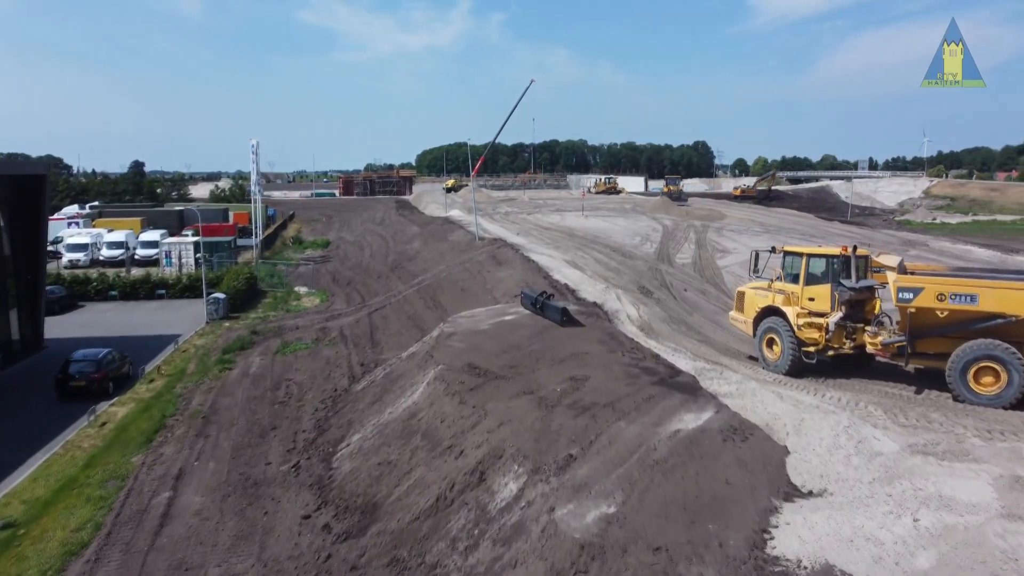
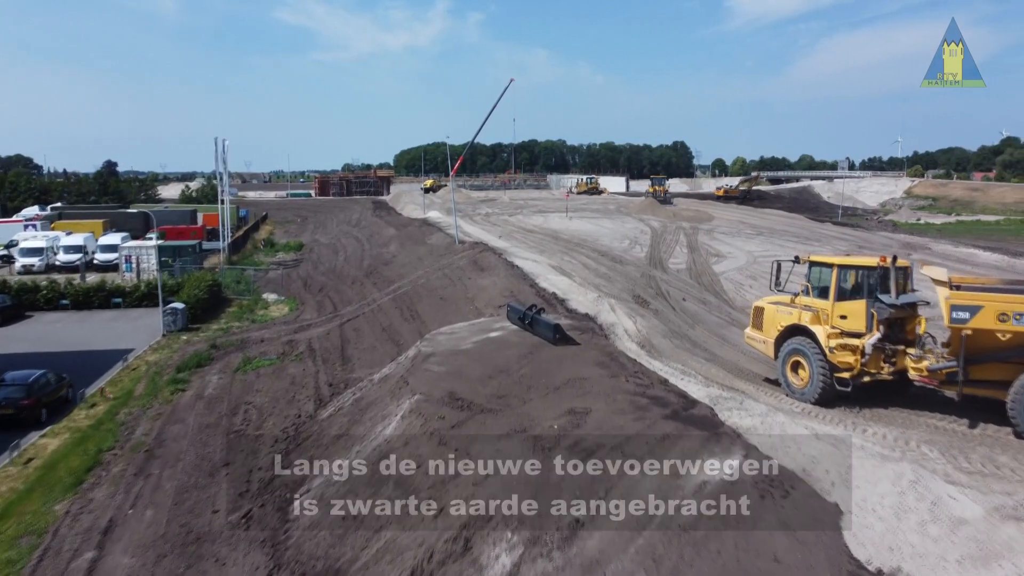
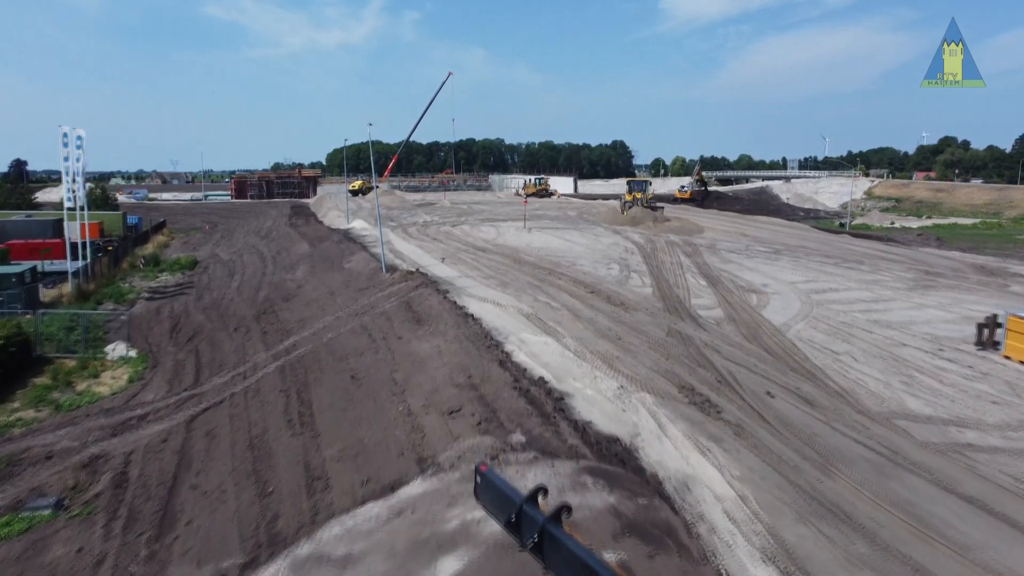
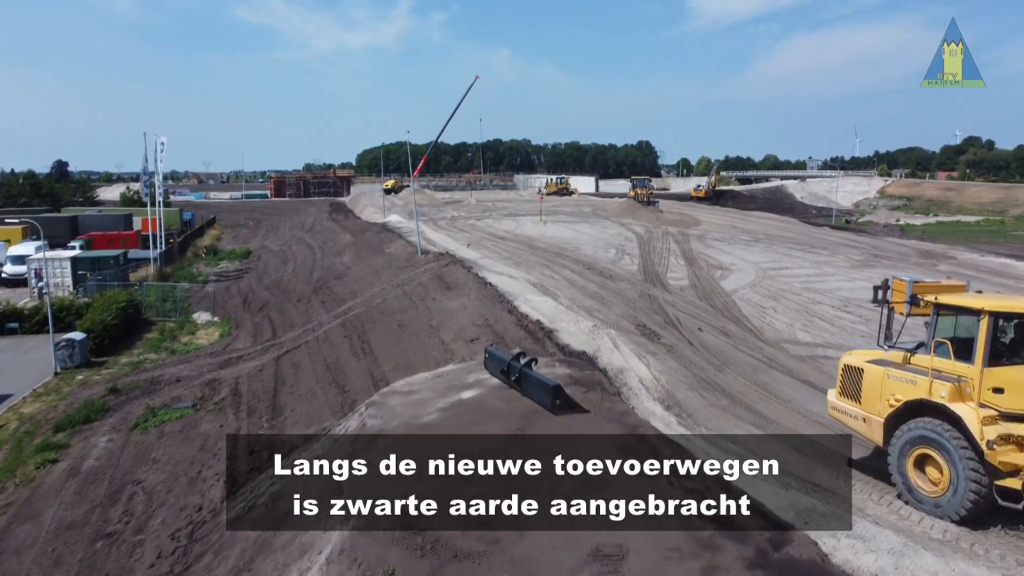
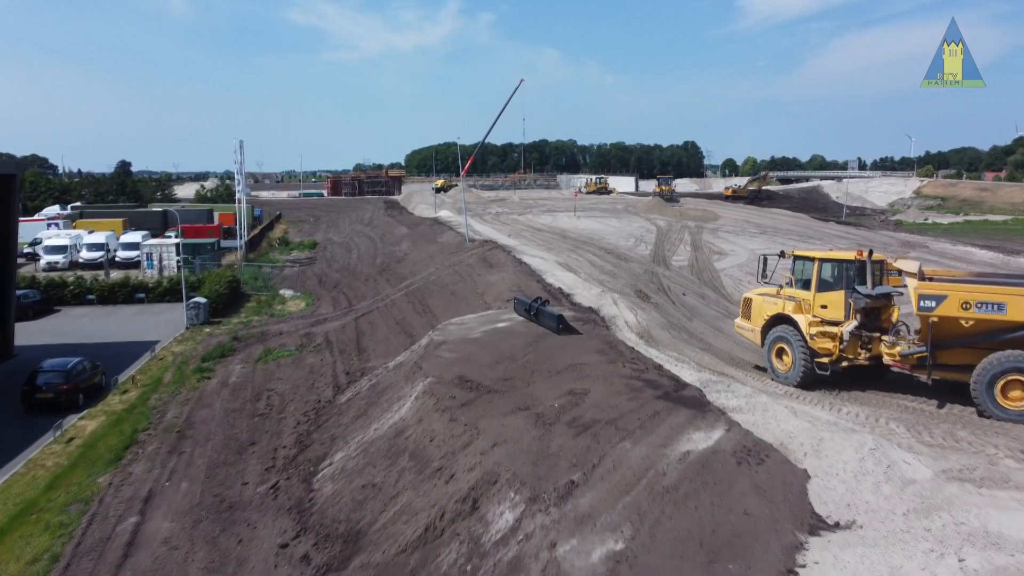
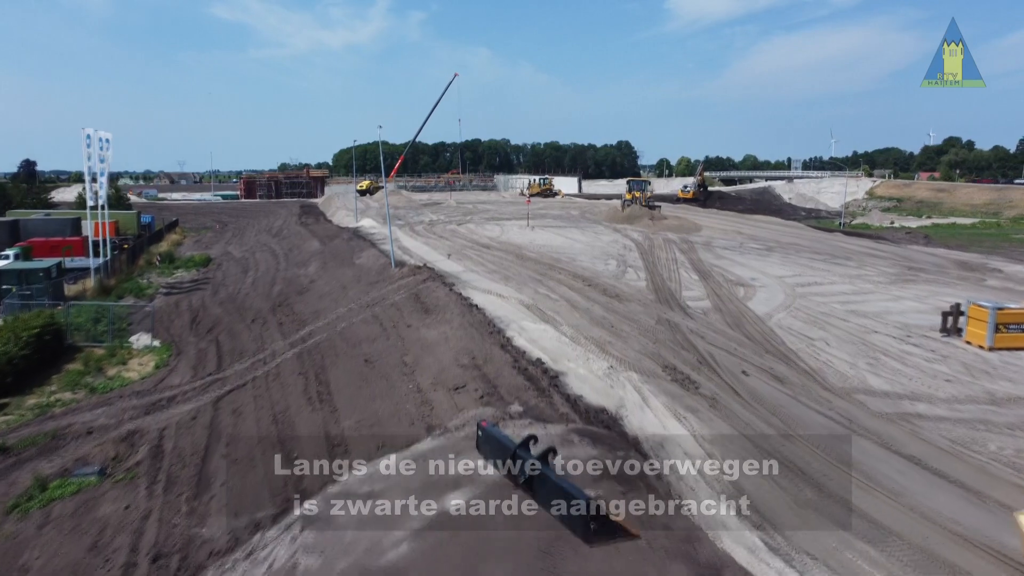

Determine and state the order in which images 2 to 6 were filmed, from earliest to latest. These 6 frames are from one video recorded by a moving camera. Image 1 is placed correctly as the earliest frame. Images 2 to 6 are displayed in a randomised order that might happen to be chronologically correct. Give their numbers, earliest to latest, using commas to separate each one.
5, 2, 4, 6, 3
